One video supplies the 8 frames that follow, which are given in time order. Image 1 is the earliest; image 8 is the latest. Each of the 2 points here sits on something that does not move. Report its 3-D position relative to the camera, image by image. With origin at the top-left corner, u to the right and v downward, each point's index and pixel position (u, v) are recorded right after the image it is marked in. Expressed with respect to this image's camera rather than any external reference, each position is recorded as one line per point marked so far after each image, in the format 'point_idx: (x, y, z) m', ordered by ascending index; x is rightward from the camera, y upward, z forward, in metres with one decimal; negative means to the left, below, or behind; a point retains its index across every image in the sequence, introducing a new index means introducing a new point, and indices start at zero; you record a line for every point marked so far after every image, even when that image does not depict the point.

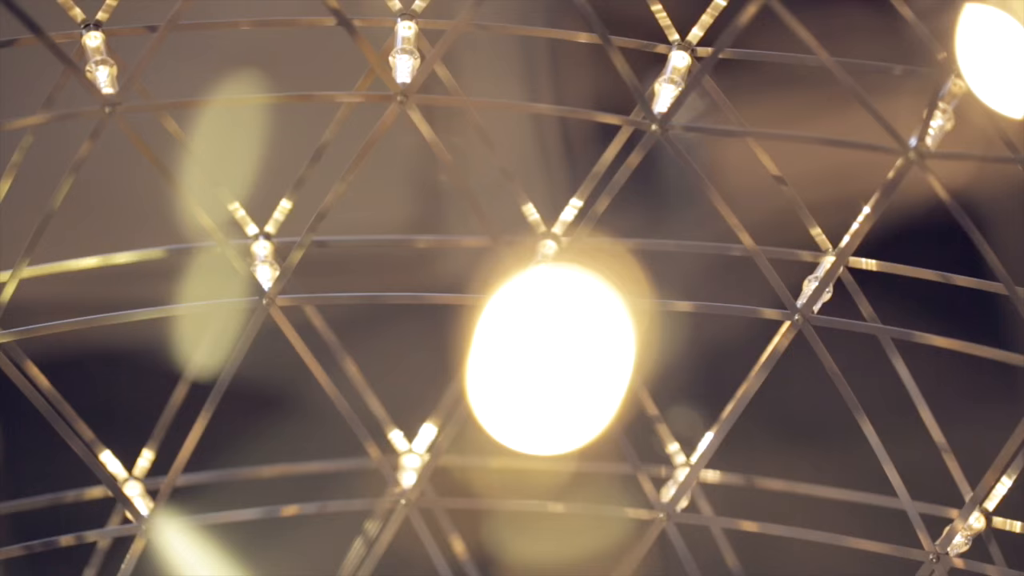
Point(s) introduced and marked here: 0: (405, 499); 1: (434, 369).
0: (-2.3, -4.4, +17.6) m
1: (-1.7, -1.8, +19.2) m
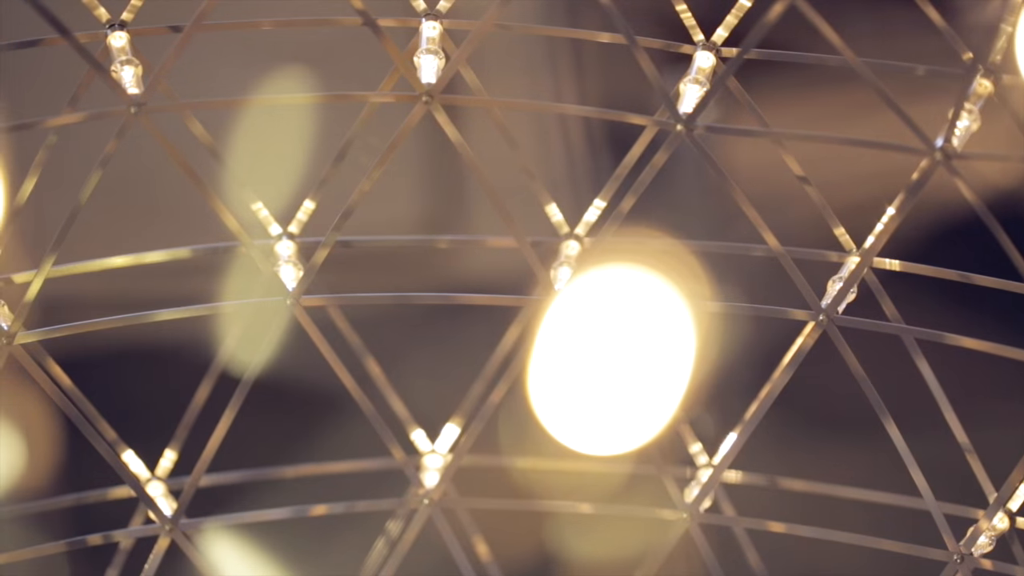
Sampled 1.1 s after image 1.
0: (-1.8, -4.4, +17.6) m
1: (-1.2, -1.8, +19.2) m
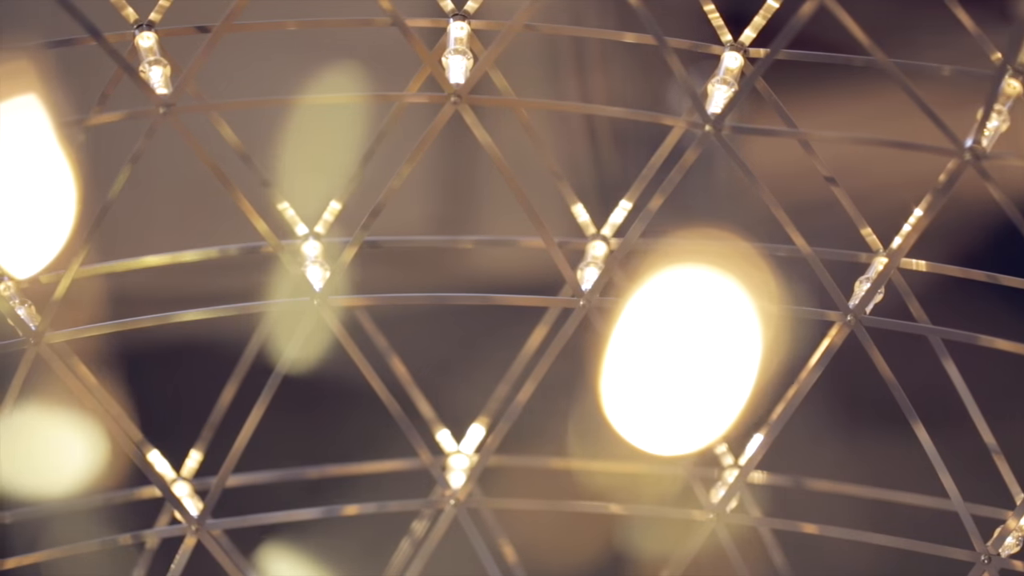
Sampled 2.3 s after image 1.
0: (-1.2, -4.4, +17.6) m
1: (-0.6, -1.8, +19.2) m
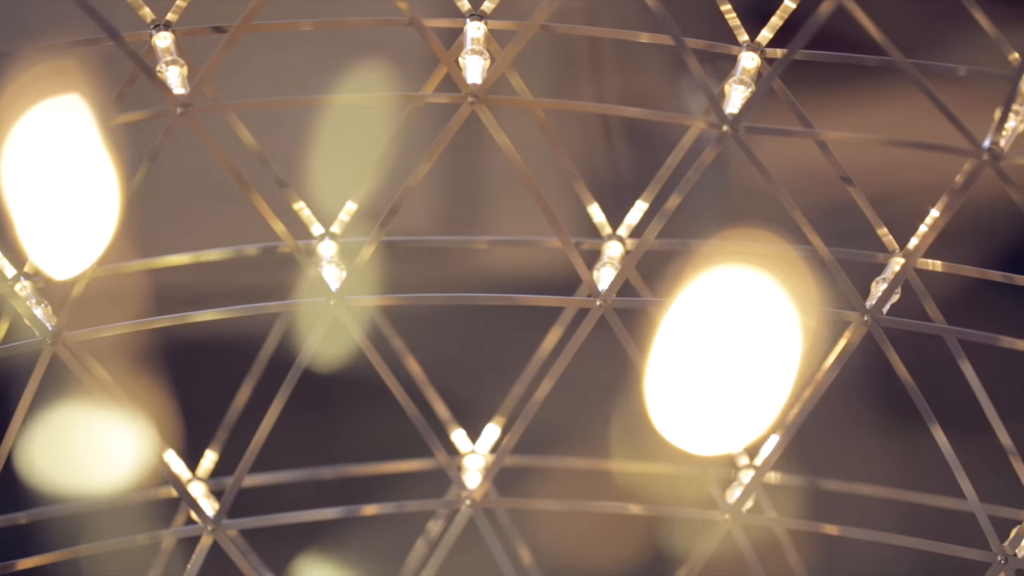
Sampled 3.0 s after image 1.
0: (-0.9, -4.4, +17.6) m
1: (-0.3, -1.8, +19.2) m
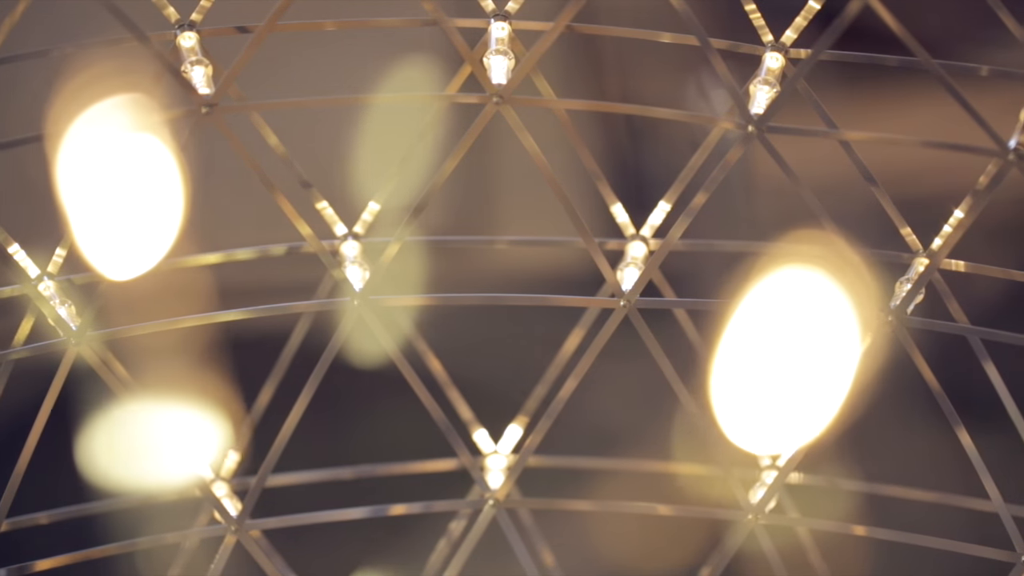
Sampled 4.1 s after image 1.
0: (-0.4, -4.4, +17.6) m
1: (+0.2, -1.9, +19.2) m
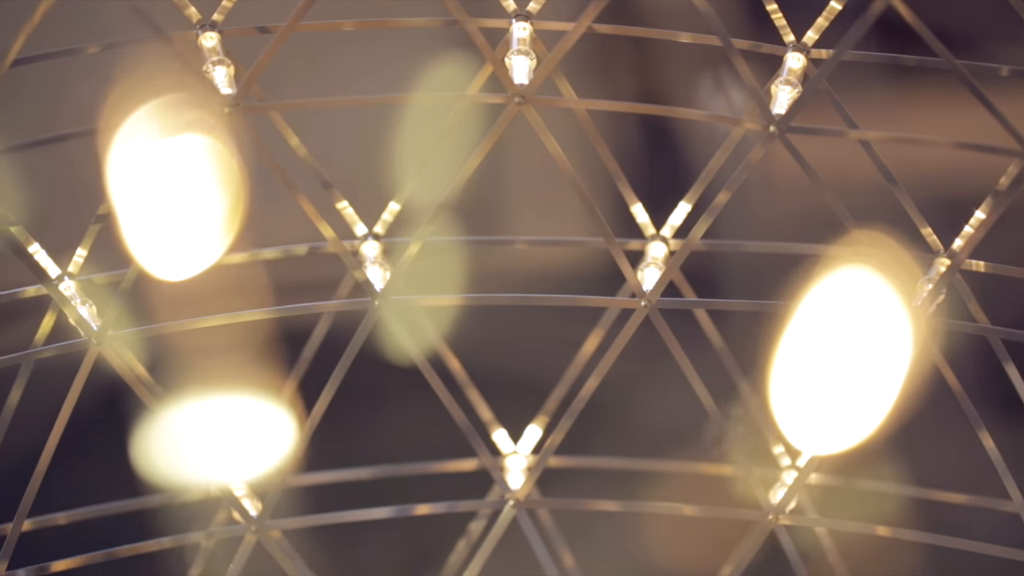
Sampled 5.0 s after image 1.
0: (0.0, -4.4, +17.6) m
1: (+0.7, -1.9, +19.2) m
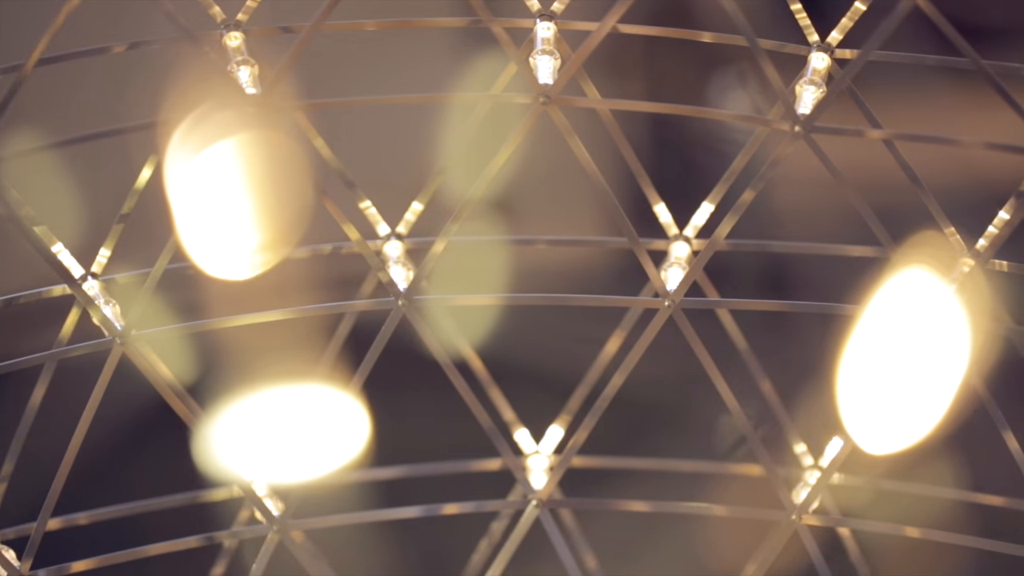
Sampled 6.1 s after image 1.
0: (+0.5, -4.4, +17.6) m
1: (+1.2, -1.9, +19.2) m
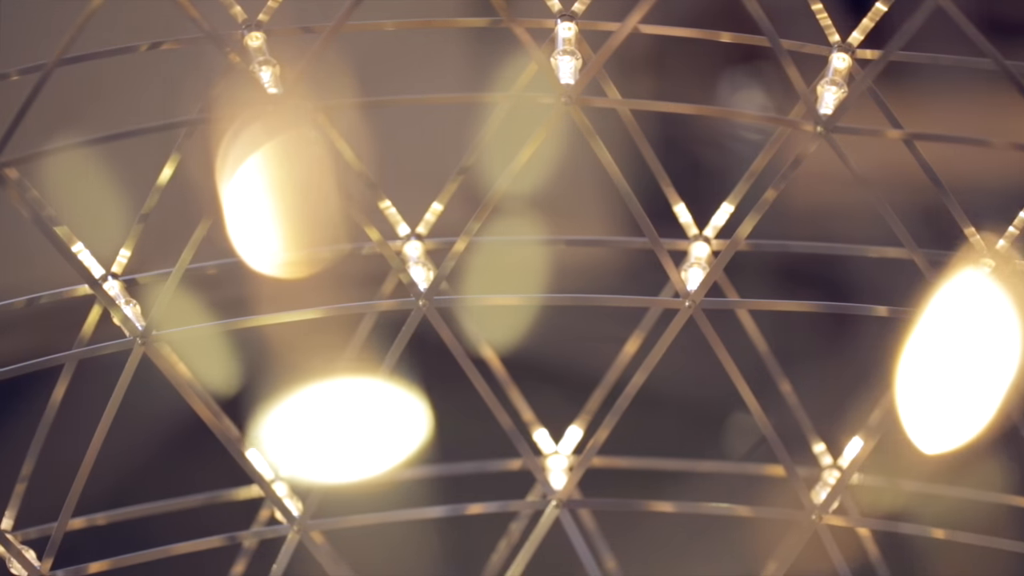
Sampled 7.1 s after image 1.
0: (+0.9, -4.4, +17.6) m
1: (+1.6, -1.9, +19.2) m
